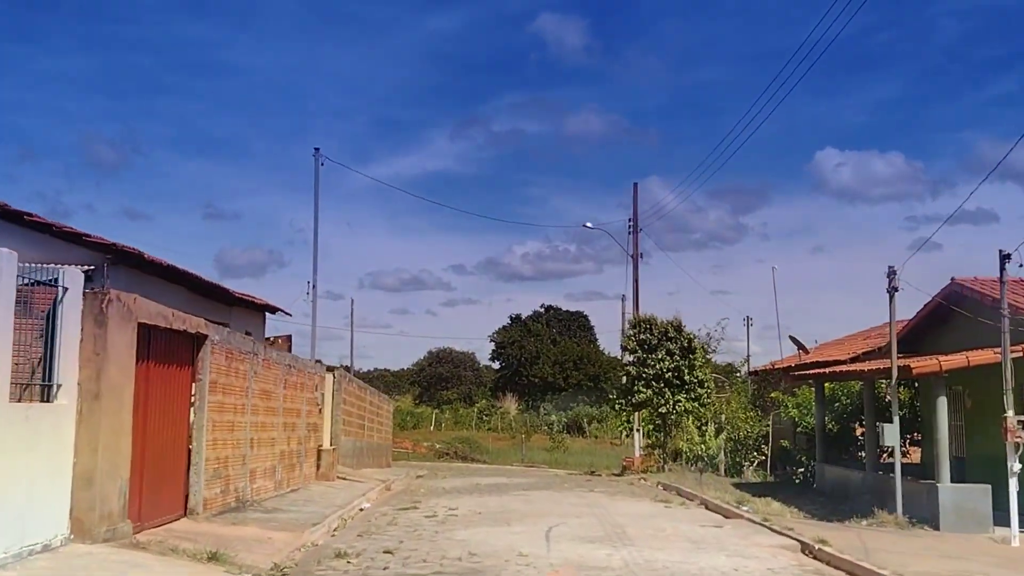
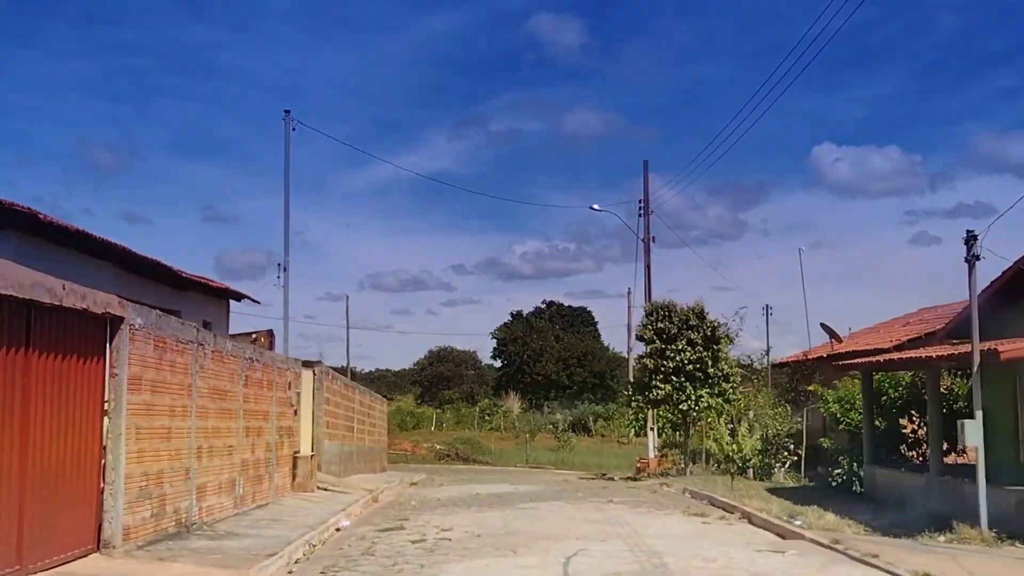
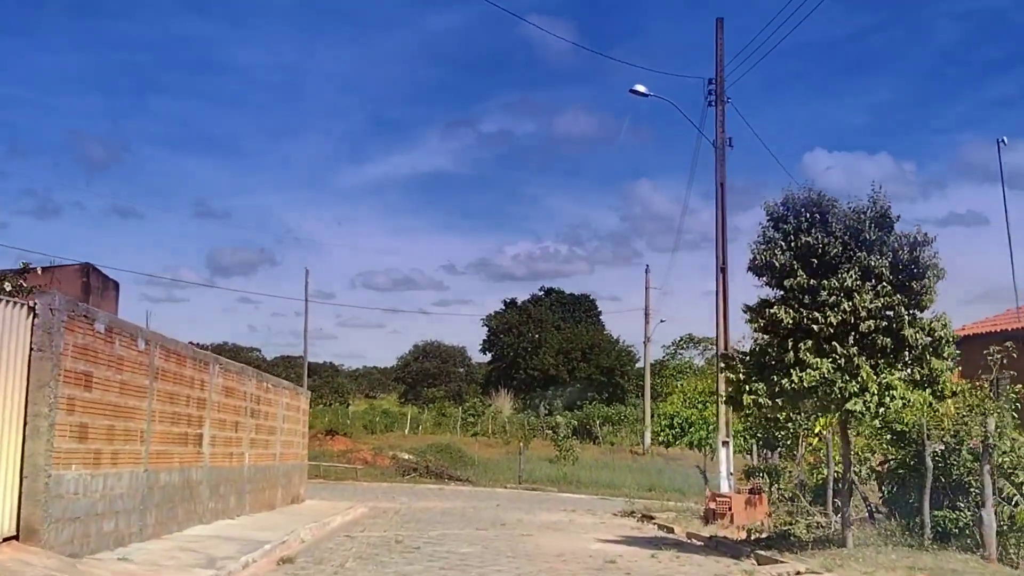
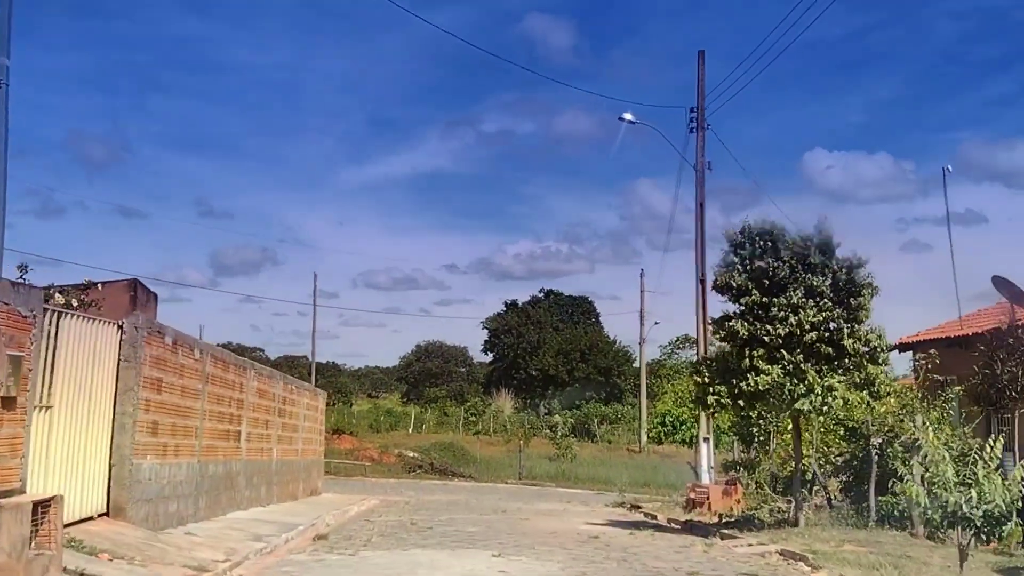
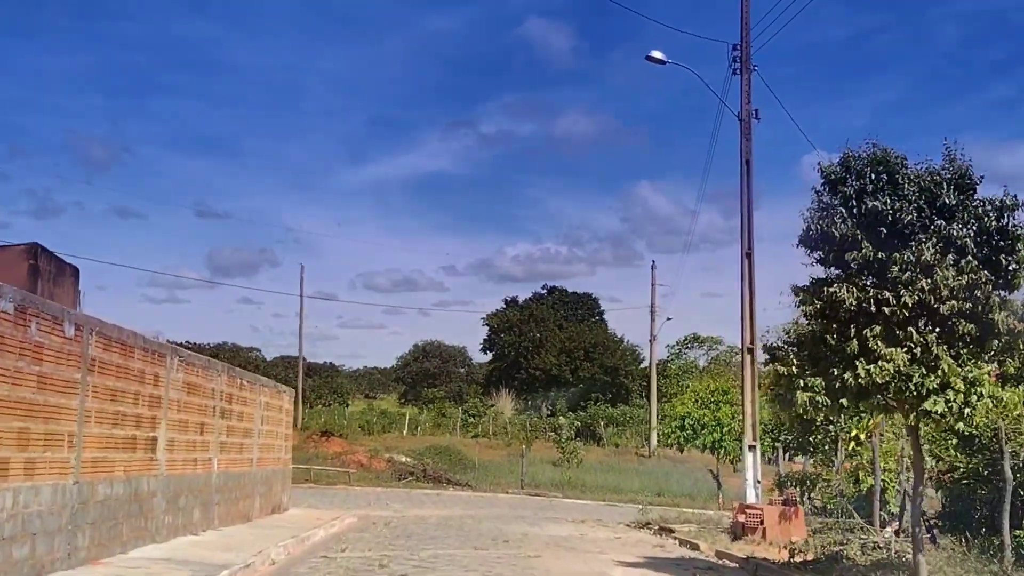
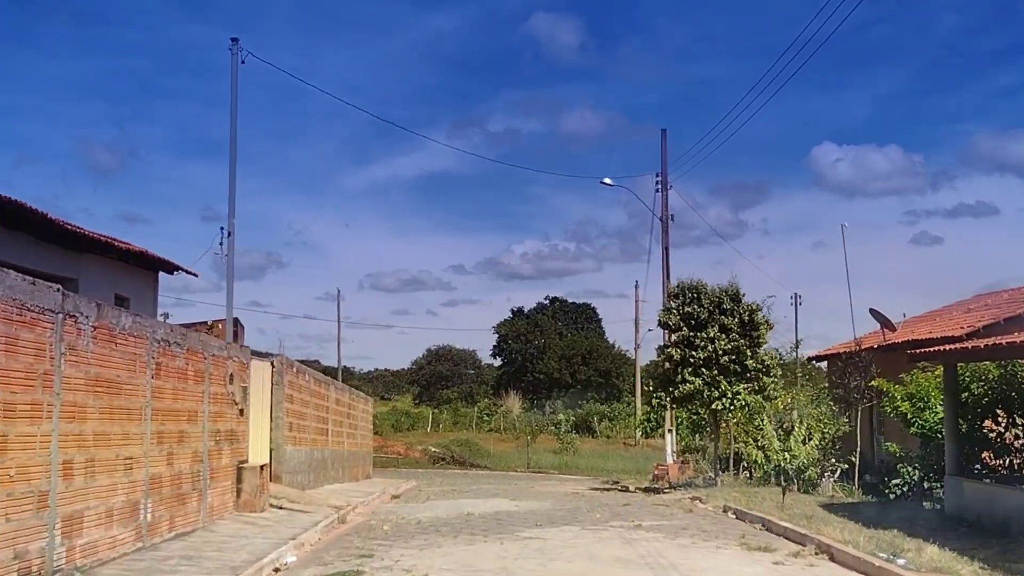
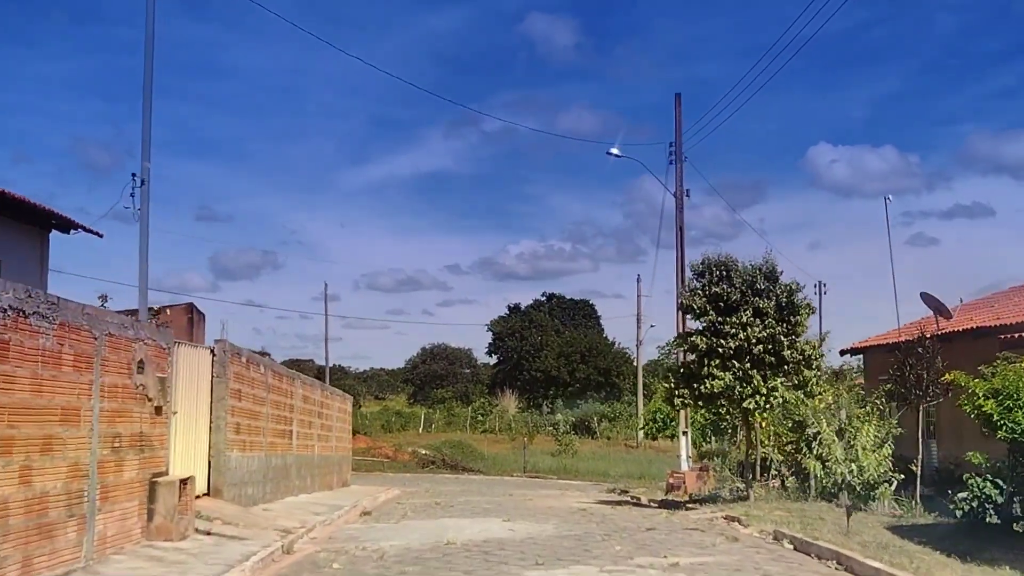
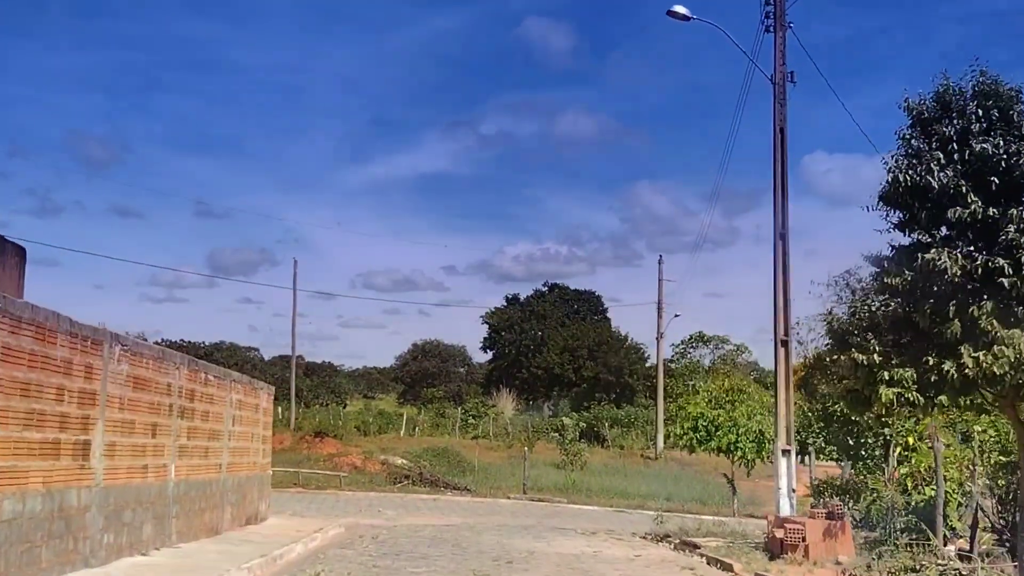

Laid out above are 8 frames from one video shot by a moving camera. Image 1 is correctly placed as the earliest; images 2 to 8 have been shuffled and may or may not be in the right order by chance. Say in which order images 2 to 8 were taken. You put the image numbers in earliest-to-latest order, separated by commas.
2, 6, 7, 4, 3, 5, 8
